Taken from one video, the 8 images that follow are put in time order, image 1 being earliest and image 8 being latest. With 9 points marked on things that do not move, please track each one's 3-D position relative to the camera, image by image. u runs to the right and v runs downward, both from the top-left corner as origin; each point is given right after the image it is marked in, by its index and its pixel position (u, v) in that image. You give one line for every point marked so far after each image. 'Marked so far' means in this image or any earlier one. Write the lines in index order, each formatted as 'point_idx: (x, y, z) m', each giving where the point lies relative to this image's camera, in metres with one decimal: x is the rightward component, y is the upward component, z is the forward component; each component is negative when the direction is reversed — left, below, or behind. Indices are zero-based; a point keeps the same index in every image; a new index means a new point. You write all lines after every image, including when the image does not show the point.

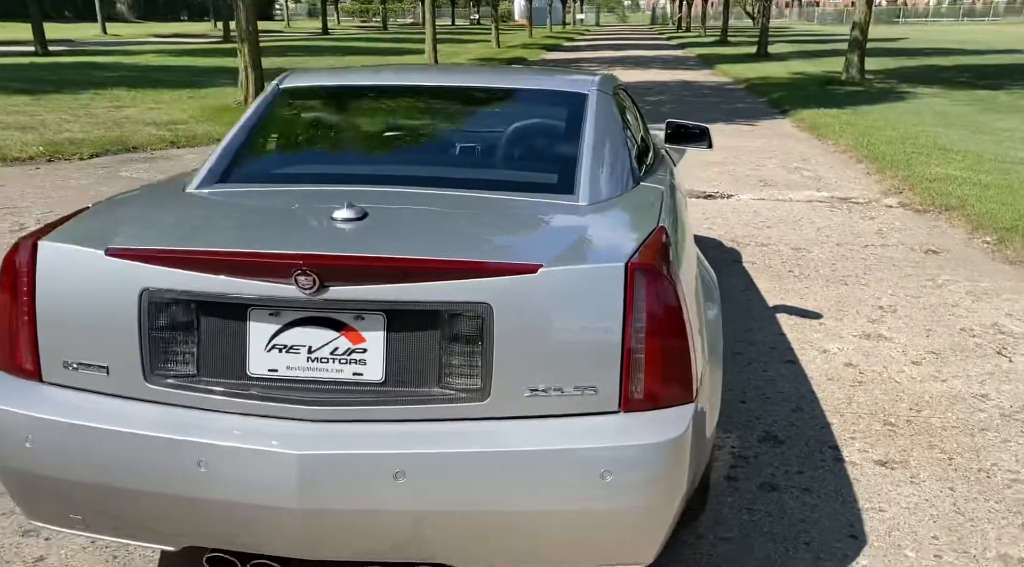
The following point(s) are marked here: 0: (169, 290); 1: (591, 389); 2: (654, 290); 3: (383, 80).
0: (-0.8, 0.0, +2.0) m
1: (+0.2, -0.2, +2.0) m
2: (+0.3, 0.0, +2.0) m
3: (-0.5, +0.8, +3.3) m
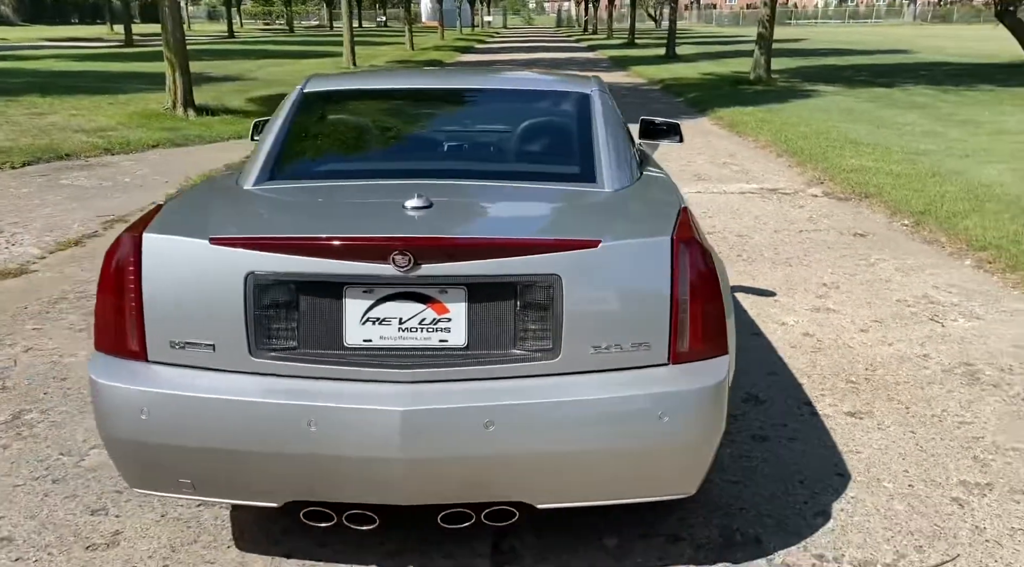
0: (-0.6, 0.0, +2.3) m
1: (+0.4, -0.2, +2.3) m
2: (+0.5, +0.1, +2.3) m
3: (-0.5, +0.8, +3.6) m
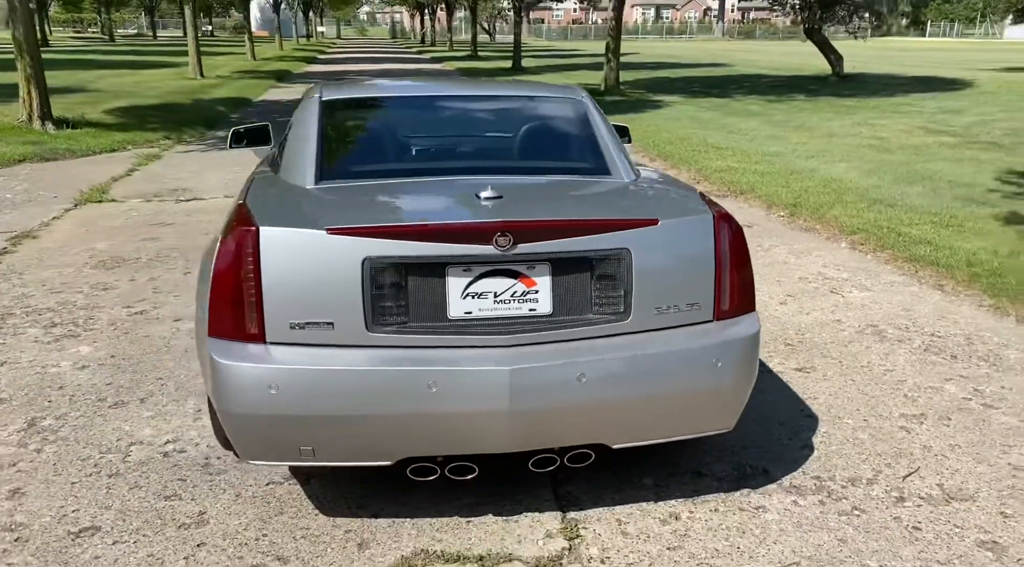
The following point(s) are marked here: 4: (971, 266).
0: (-0.4, +0.1, +2.6) m
1: (+0.6, -0.1, +2.8) m
2: (+0.7, +0.2, +2.8) m
3: (-0.5, +0.9, +3.9) m
4: (+3.5, +0.1, +6.4) m
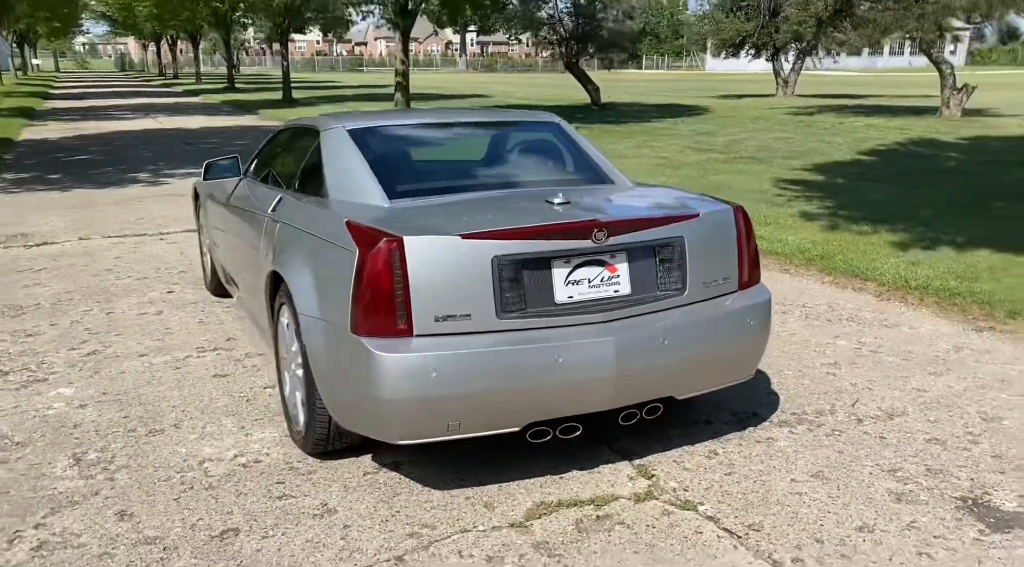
0: (0.0, +0.1, +3.0) m
1: (+0.9, 0.0, +3.5) m
2: (+1.0, +0.3, +3.6) m
3: (-0.6, +0.8, +4.3) m
4: (+2.7, +0.3, +7.8) m
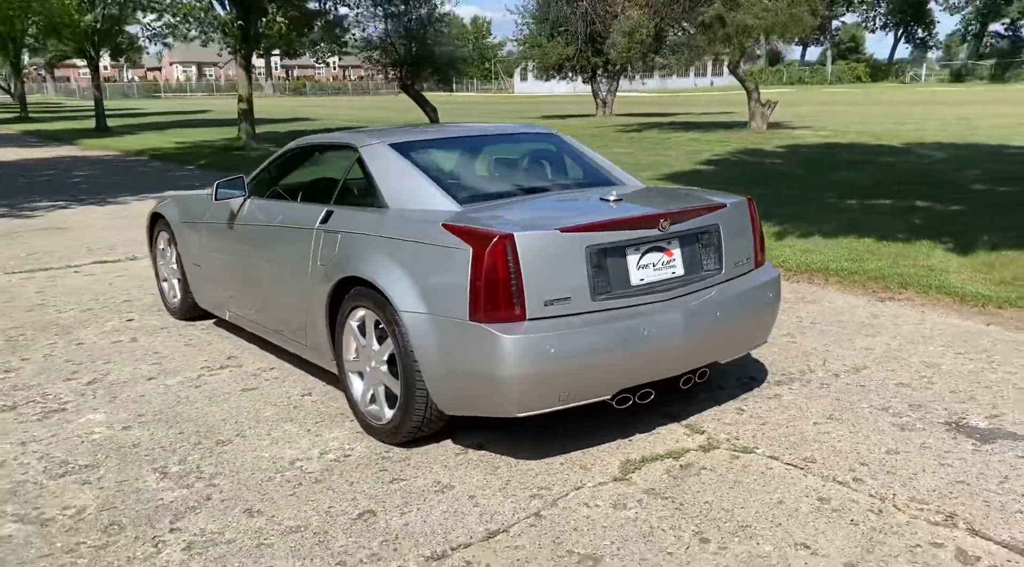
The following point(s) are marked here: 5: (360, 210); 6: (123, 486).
0: (+0.4, +0.2, +3.5) m
1: (+1.1, +0.1, +4.1) m
2: (+1.2, +0.4, +4.2) m
3: (-0.5, +0.8, +4.6) m
4: (+2.0, +0.3, +8.6) m
5: (-0.7, +0.3, +4.1) m
6: (-1.6, -0.8, +3.5) m
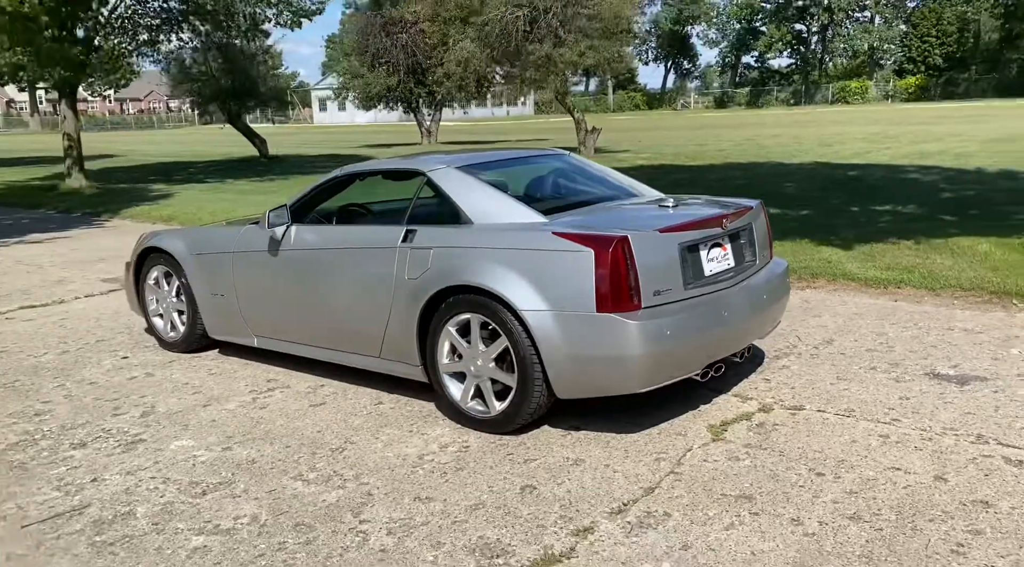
0: (+0.8, +0.2, +4.1) m
1: (+1.5, +0.2, +4.9) m
2: (+1.5, +0.4, +5.0) m
3: (-0.3, +0.8, +5.1) m
4: (+1.3, +0.3, +9.5) m
5: (-0.4, +0.3, +4.5) m
6: (-1.0, -0.9, +3.7) m
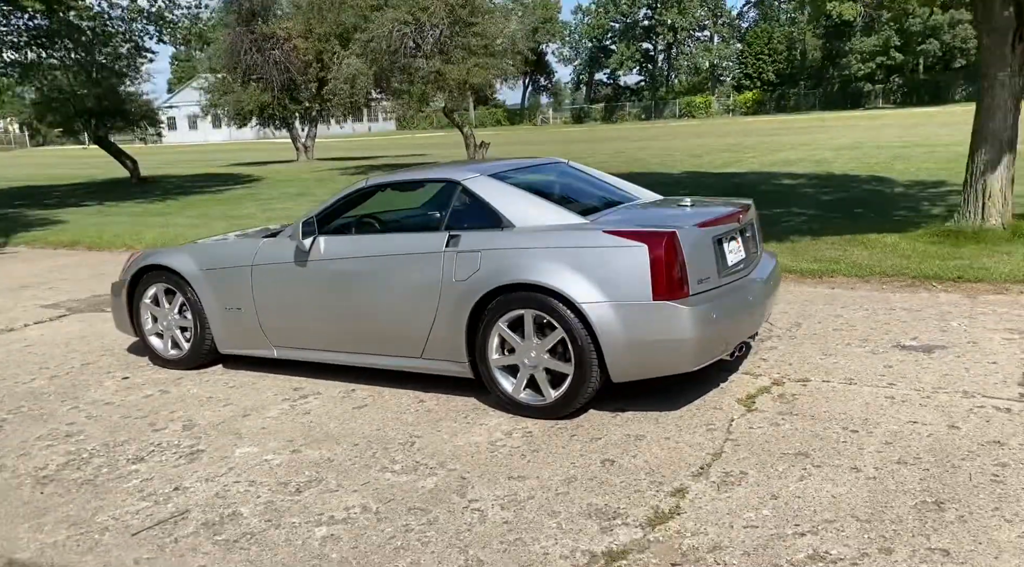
0: (+1.1, +0.3, +4.6) m
1: (+1.6, +0.3, +5.5) m
2: (+1.6, +0.5, +5.6) m
3: (-0.2, +0.8, +5.4) m
4: (+0.8, +0.3, +10.0) m
5: (-0.1, +0.3, +4.8) m
6: (-0.6, -0.9, +3.9) m
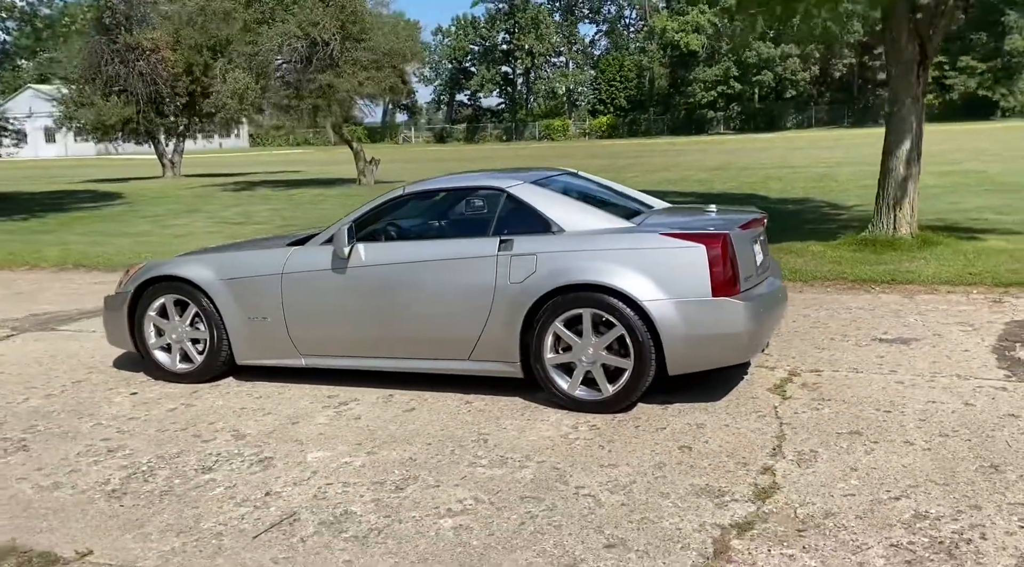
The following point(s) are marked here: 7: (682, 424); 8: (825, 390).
0: (+1.4, +0.3, +5.0) m
1: (+1.8, +0.3, +5.9) m
2: (+1.7, +0.5, +6.0) m
3: (0.0, +0.7, +5.6) m
4: (+0.3, +0.1, +10.3) m
5: (+0.1, +0.3, +5.0) m
6: (-0.2, -0.9, +4.0) m
7: (+0.9, -0.8, +4.6) m
8: (+1.9, -0.6, +5.1) m
